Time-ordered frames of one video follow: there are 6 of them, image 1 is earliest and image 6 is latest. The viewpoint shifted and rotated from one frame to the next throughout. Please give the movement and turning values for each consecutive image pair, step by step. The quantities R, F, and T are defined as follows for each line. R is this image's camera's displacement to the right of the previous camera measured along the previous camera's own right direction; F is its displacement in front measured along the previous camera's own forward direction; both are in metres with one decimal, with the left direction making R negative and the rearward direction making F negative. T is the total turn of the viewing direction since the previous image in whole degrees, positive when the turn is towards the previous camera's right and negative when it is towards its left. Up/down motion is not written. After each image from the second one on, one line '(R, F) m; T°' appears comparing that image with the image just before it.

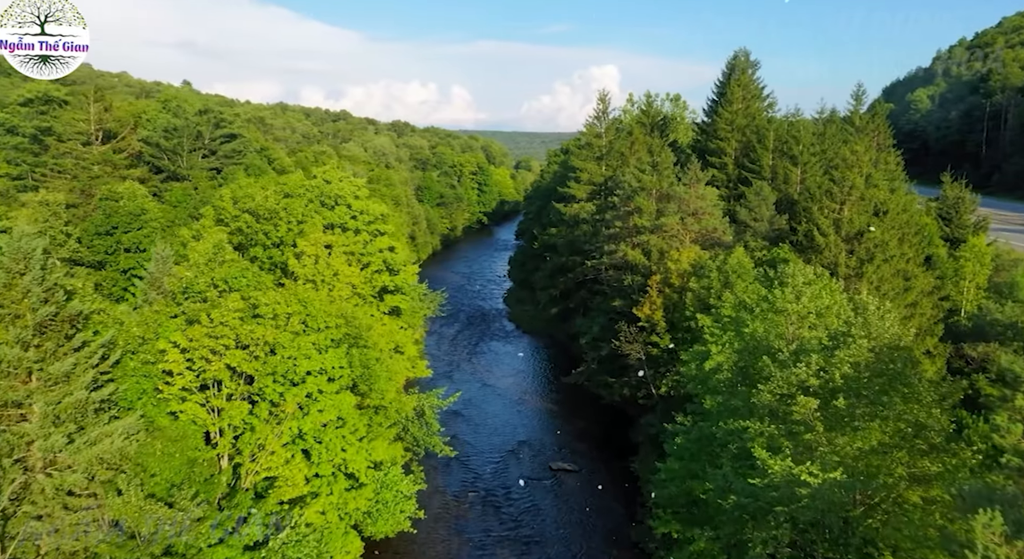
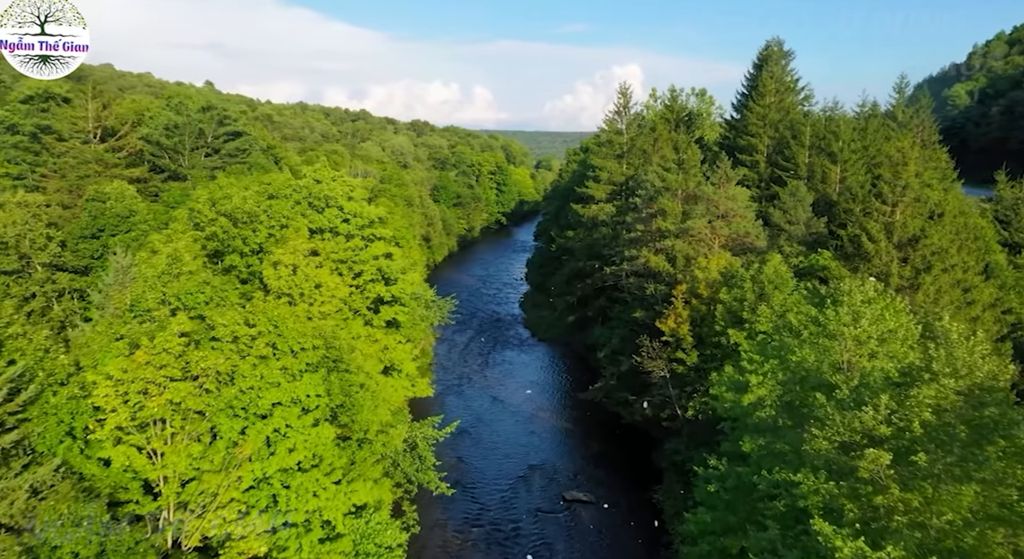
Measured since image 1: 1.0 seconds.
(+0.5, +3.6) m; -2°
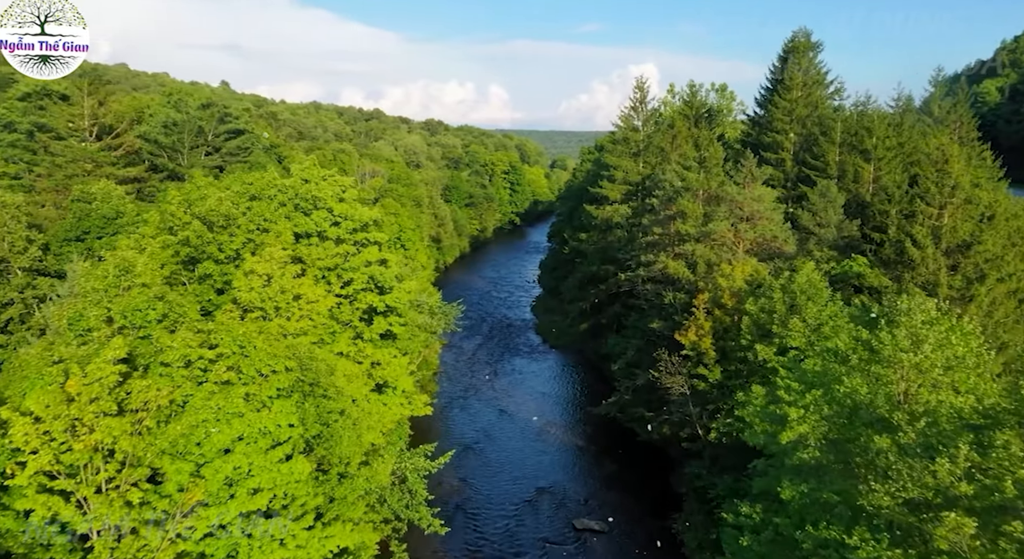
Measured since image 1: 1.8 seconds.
(+0.4, +2.9) m; -1°
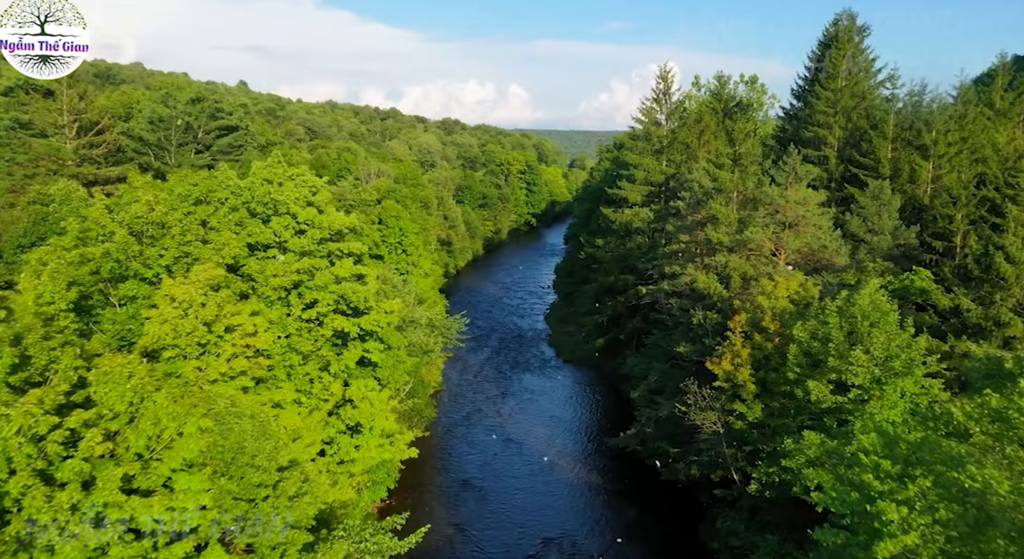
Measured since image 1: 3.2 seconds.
(+0.7, +5.0) m; -1°
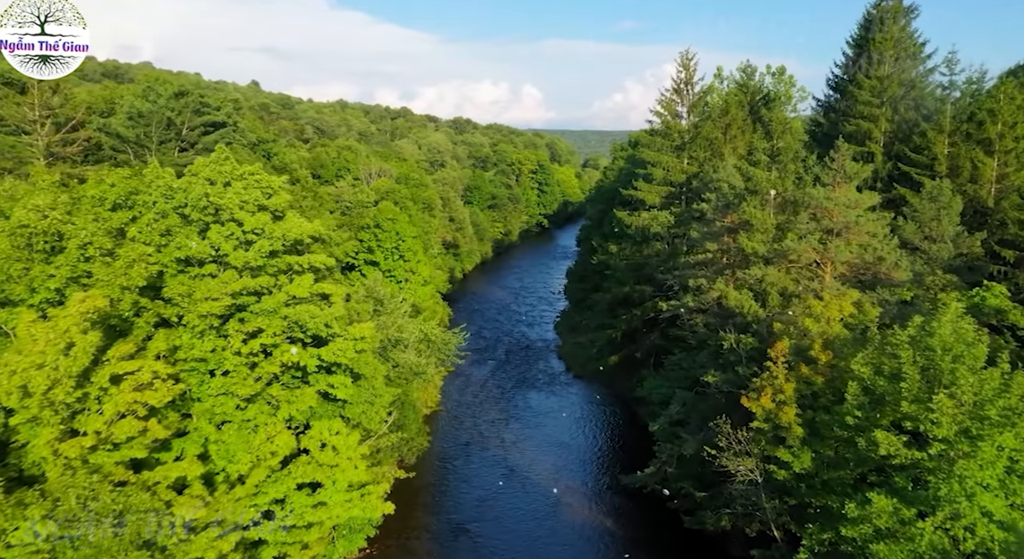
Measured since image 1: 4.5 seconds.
(+0.5, +4.6) m; -1°
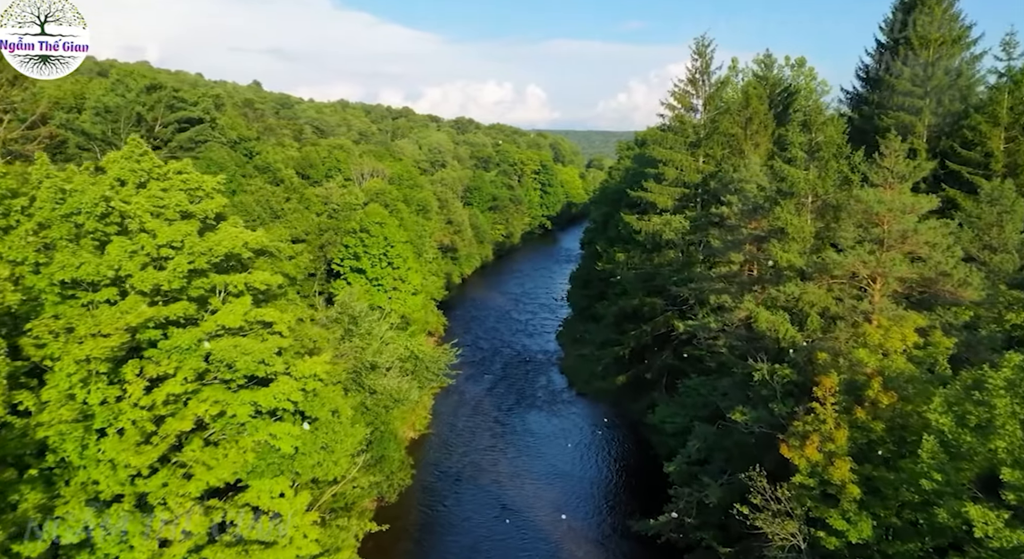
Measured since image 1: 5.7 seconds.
(+0.4, +4.3) m; 0°
